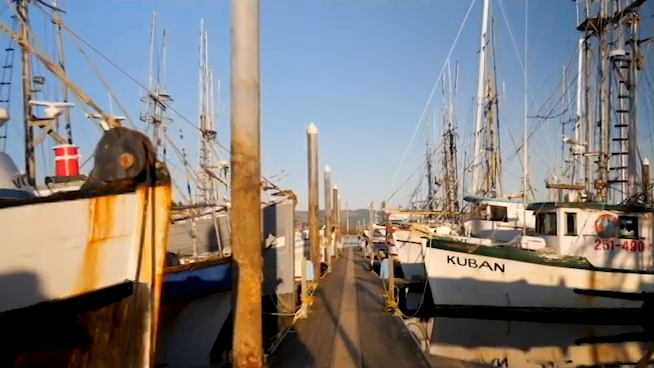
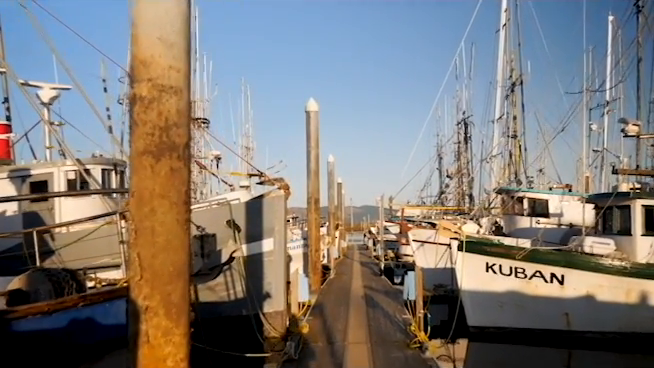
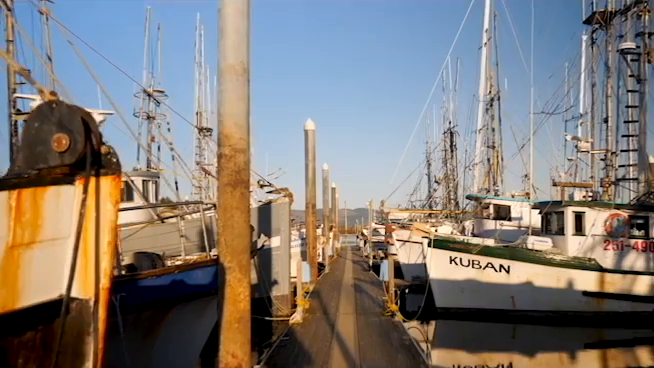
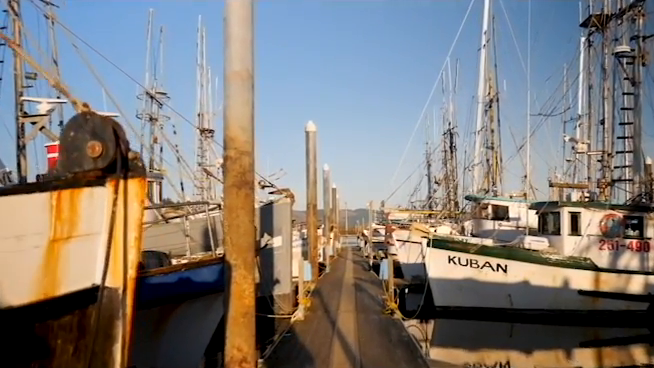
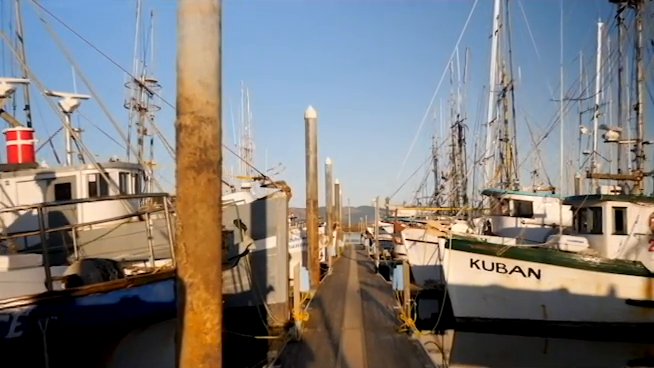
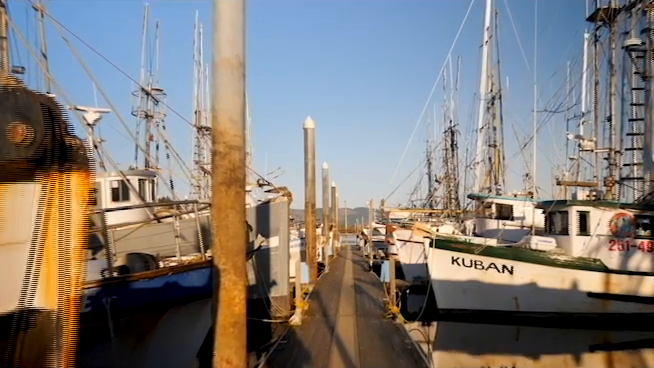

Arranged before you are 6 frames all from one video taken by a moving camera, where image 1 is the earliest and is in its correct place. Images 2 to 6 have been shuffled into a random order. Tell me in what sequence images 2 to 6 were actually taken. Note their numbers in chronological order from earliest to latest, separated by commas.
4, 3, 6, 5, 2
